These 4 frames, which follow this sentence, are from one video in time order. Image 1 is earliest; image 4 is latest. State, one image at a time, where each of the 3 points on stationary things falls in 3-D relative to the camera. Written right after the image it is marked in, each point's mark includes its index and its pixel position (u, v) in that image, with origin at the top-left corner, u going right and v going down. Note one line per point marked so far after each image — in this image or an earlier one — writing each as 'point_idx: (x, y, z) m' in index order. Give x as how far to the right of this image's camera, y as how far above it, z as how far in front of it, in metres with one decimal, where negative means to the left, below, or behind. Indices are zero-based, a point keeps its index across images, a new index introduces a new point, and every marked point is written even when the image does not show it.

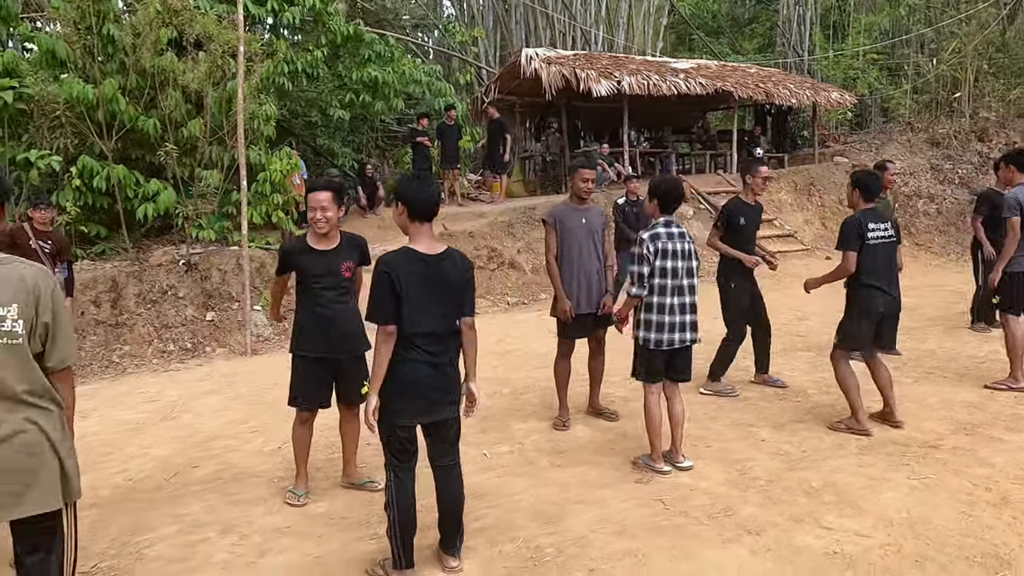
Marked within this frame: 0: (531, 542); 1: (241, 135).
0: (+0.1, -1.0, +3.2) m
1: (-2.9, +1.6, +8.1) m
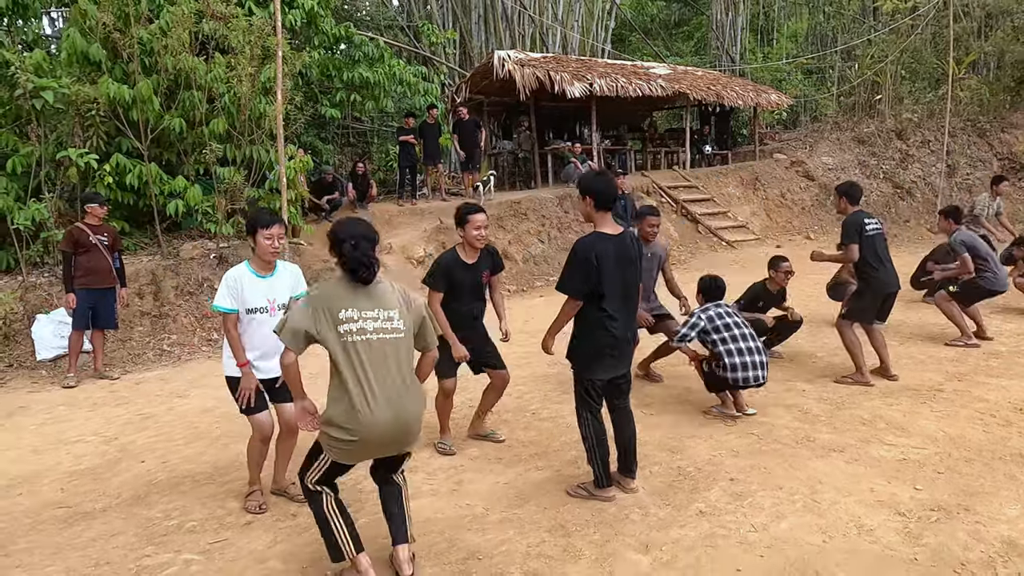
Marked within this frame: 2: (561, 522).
0: (+0.8, -0.9, +4.0) m
1: (-2.7, +1.7, +8.6) m
2: (+0.2, -1.0, +3.3) m
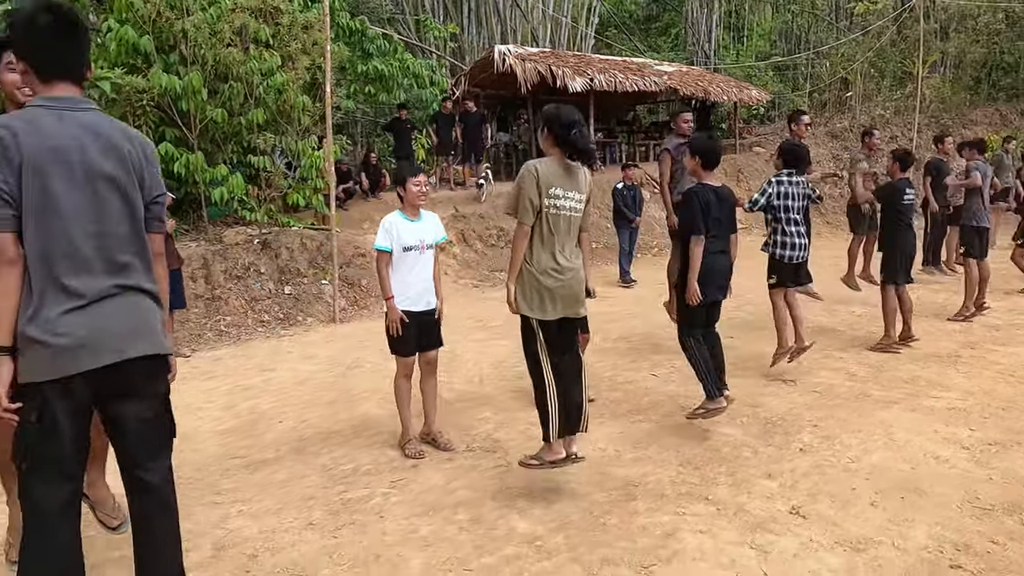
0: (+1.5, -0.8, +4.6) m
1: (-2.3, +1.9, +9.0) m
2: (+0.9, -0.9, +3.9) m
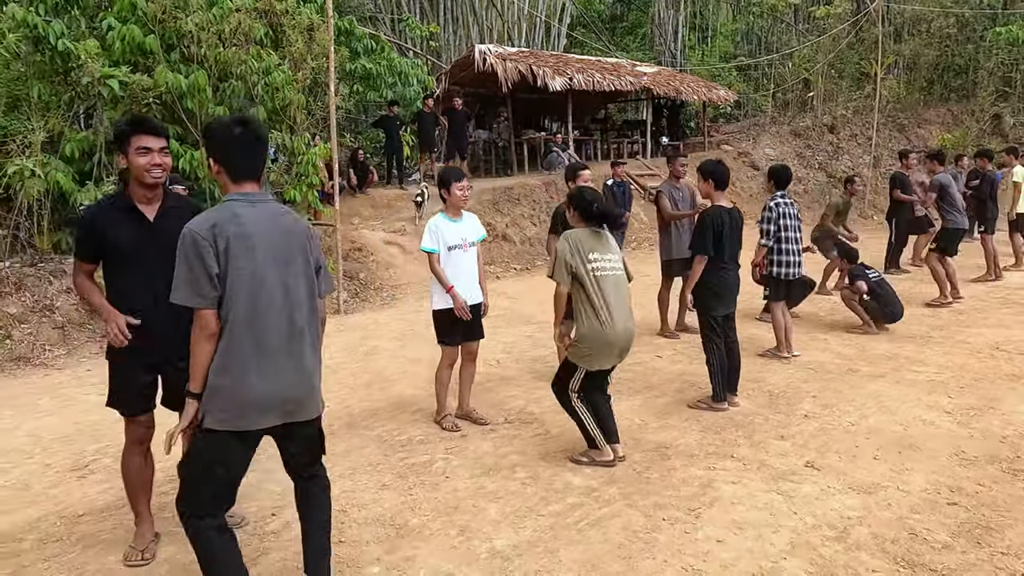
0: (+1.7, -0.7, +5.1) m
1: (-2.4, +2.0, +9.3) m
2: (+1.1, -0.8, +4.4) m
